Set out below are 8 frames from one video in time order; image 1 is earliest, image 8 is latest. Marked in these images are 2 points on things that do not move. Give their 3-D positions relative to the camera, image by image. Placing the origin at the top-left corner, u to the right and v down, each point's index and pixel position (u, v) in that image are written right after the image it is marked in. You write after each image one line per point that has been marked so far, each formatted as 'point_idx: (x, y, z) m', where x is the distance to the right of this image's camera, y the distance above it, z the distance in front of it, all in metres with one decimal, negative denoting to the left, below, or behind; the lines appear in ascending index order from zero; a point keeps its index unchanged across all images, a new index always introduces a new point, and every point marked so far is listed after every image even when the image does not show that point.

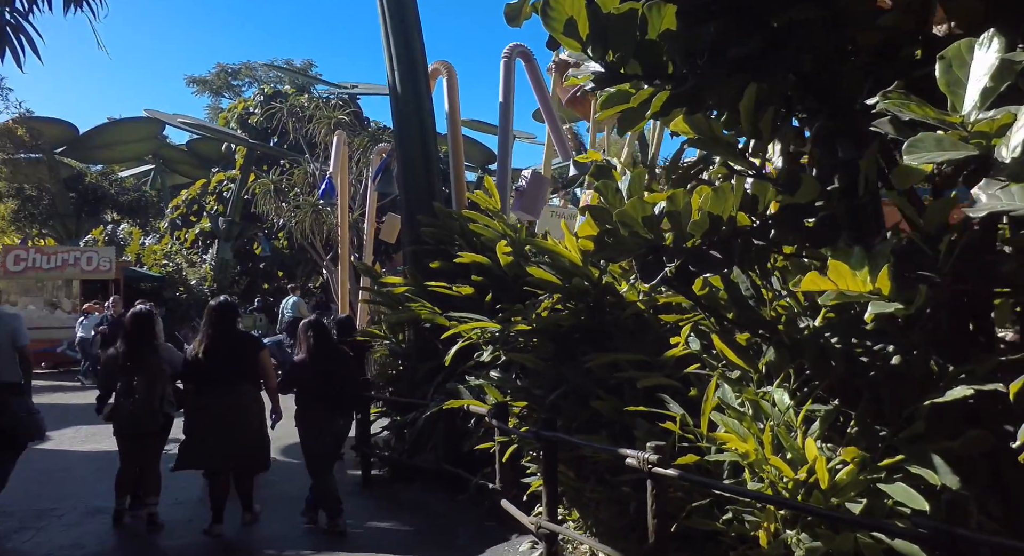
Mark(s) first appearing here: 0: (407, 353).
0: (-0.7, -0.5, +6.5) m
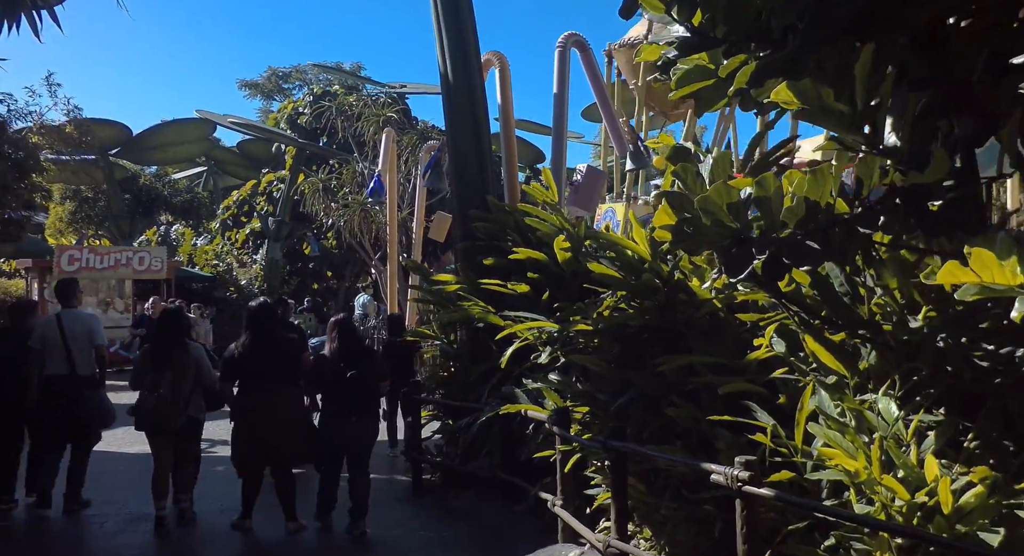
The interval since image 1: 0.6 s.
0: (-0.4, -0.5, +6.2) m
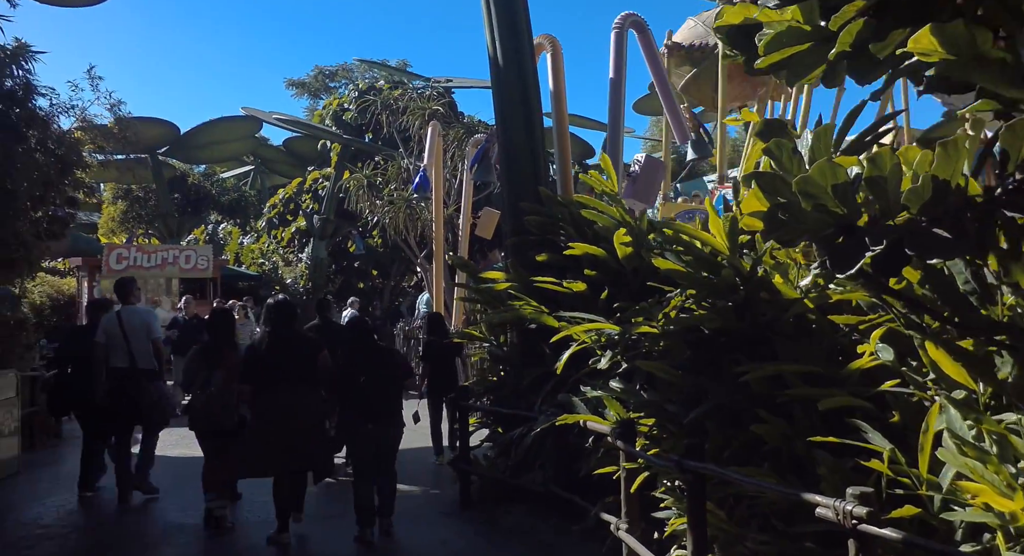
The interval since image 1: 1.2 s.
0: (0.0, -0.5, +5.8) m
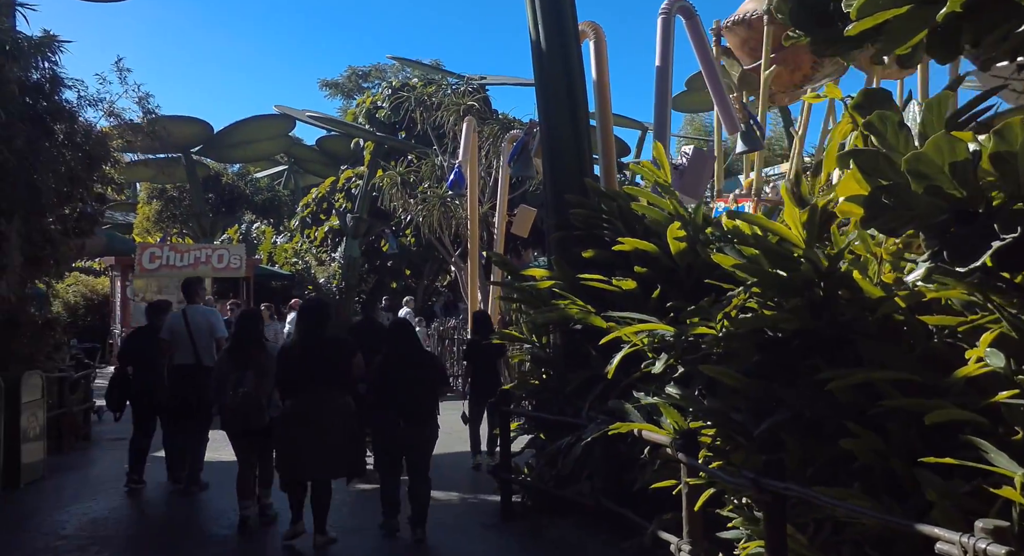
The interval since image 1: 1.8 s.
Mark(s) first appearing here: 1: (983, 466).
0: (+0.2, -0.5, +5.5) m
1: (+1.1, -0.4, +2.2) m
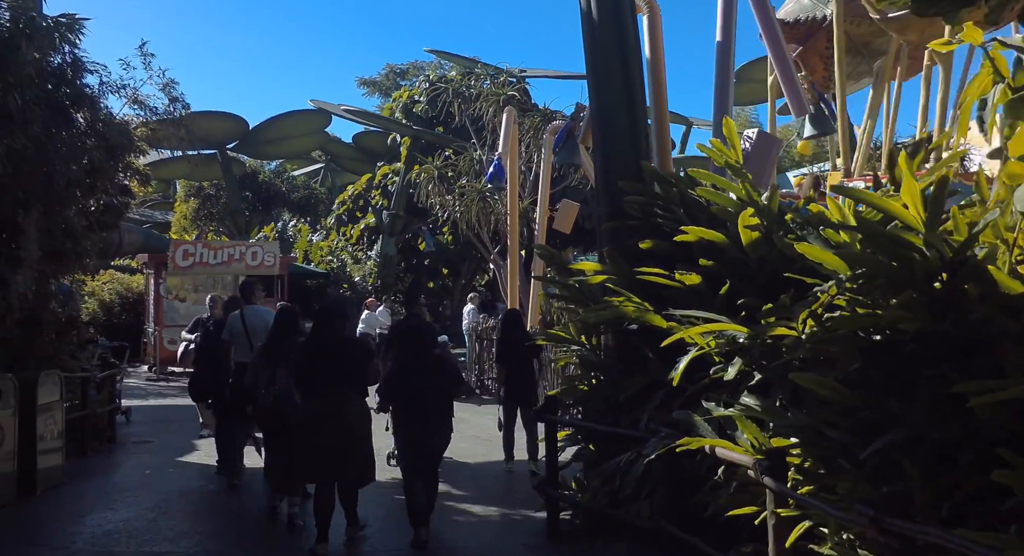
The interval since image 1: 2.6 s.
0: (+0.5, -0.5, +4.9) m
1: (+1.2, -0.4, +1.7) m
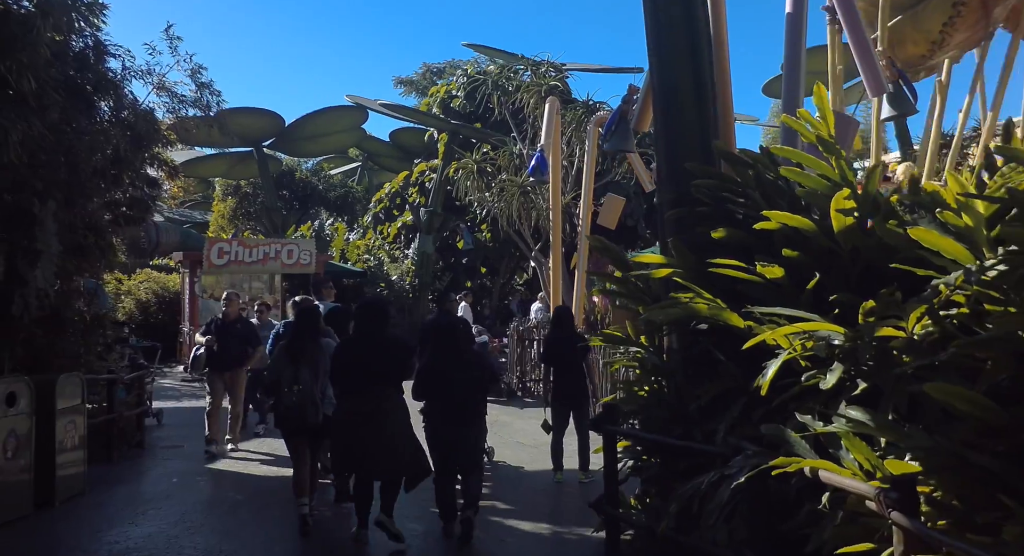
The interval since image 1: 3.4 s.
0: (+0.7, -0.4, +4.4) m
1: (+1.4, -0.4, +1.1) m
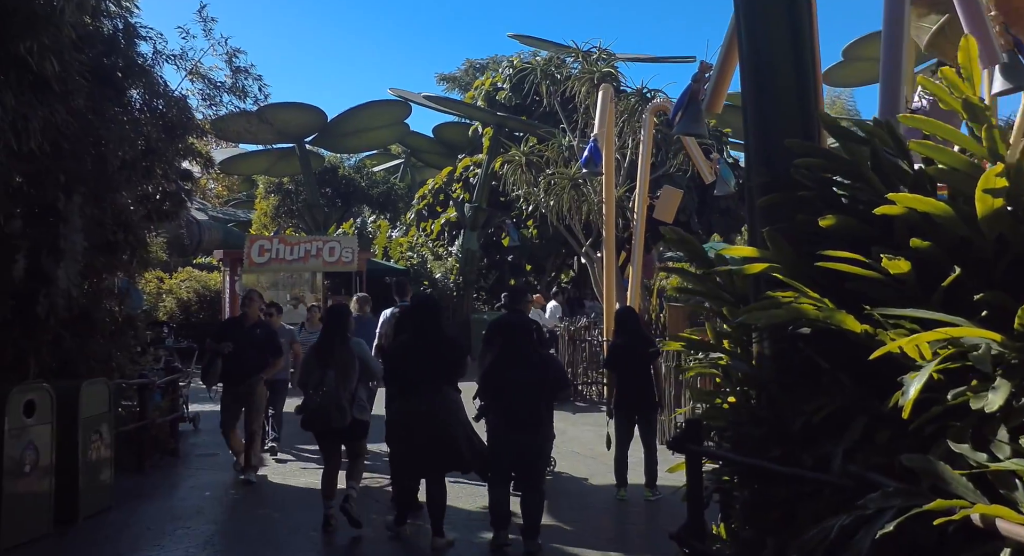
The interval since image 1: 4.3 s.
0: (+1.0, -0.4, +3.8) m
1: (+1.5, -0.4, +0.4) m
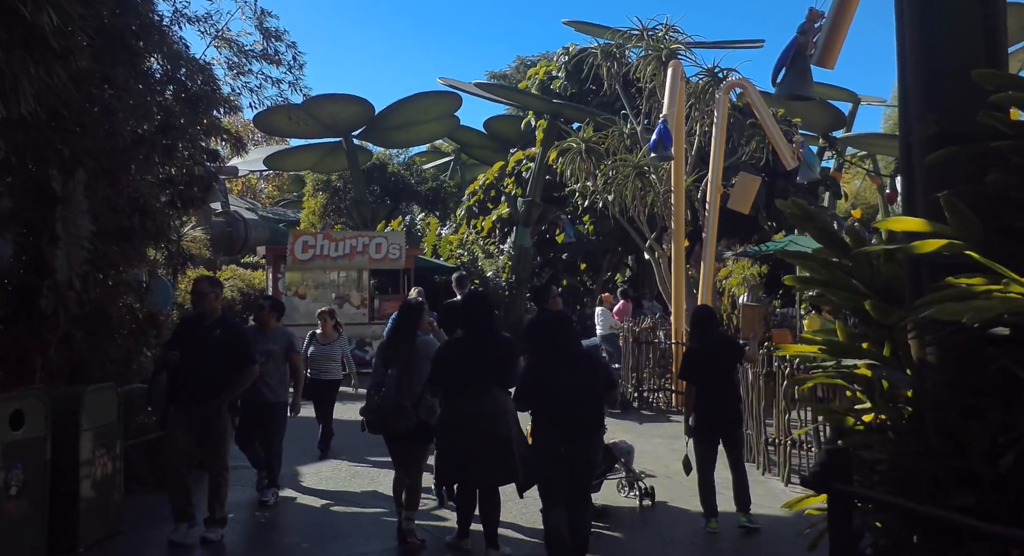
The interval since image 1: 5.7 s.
0: (+1.3, -0.4, +2.8) m
1: (+1.6, -0.3, -0.6) m
